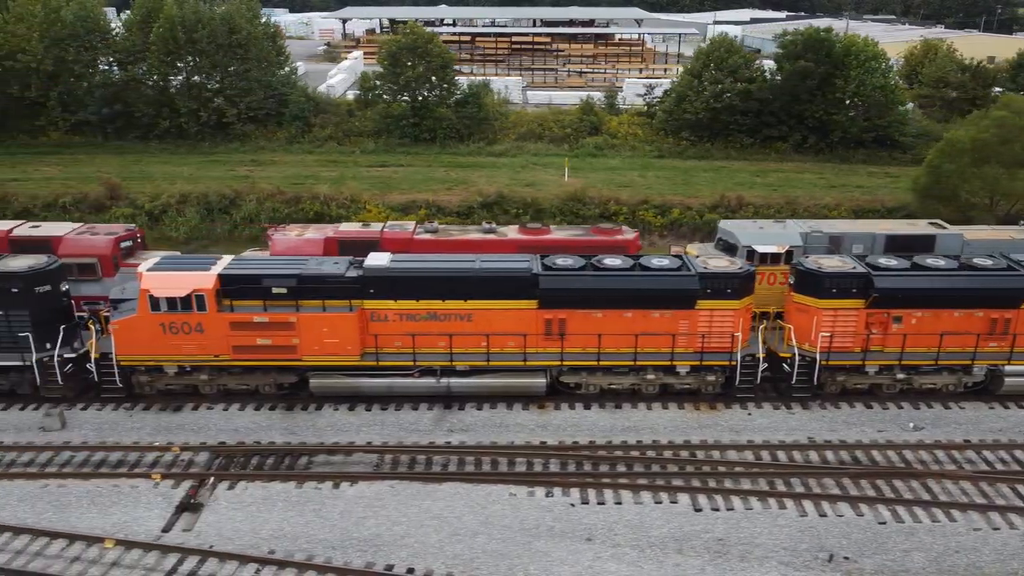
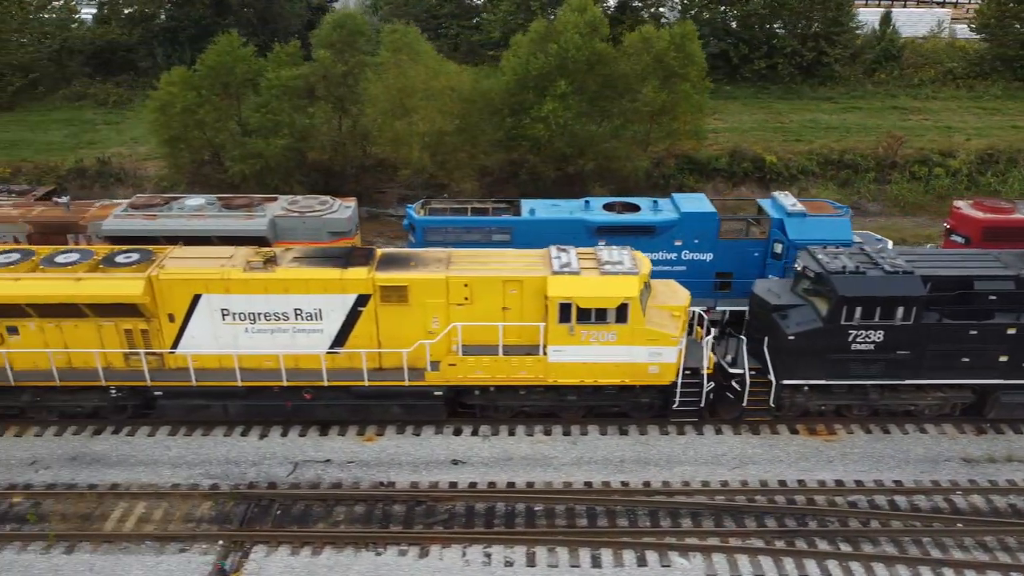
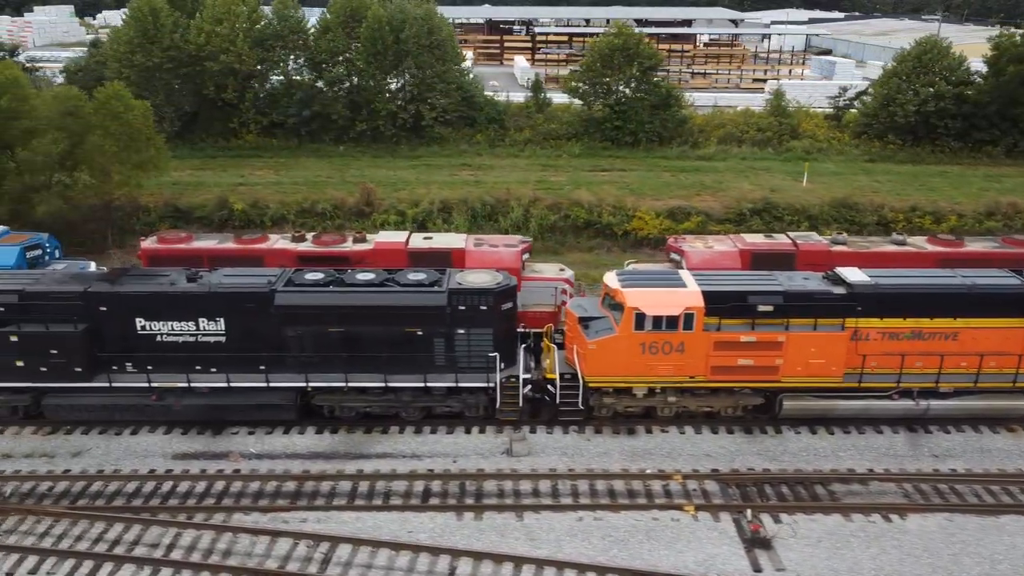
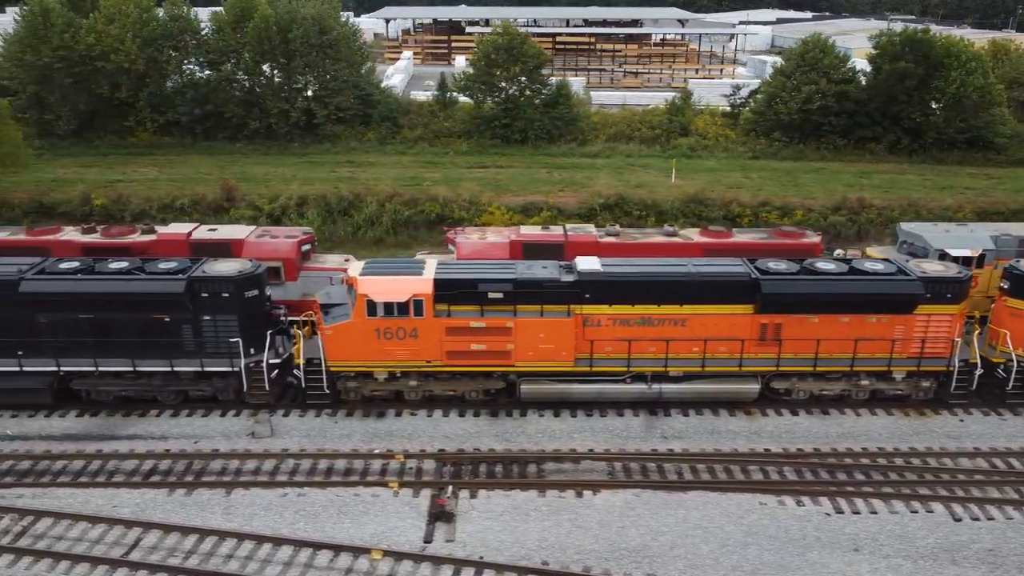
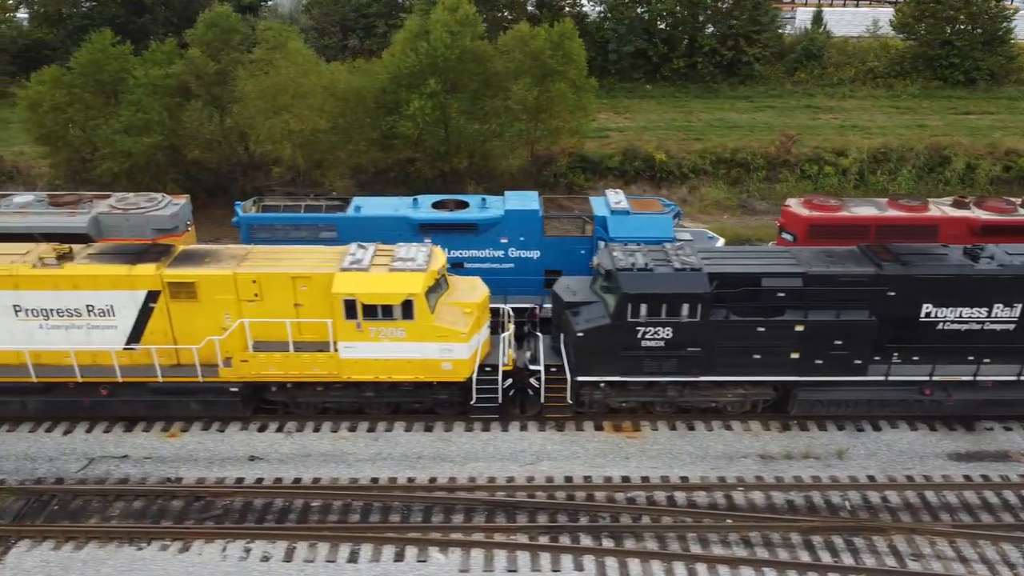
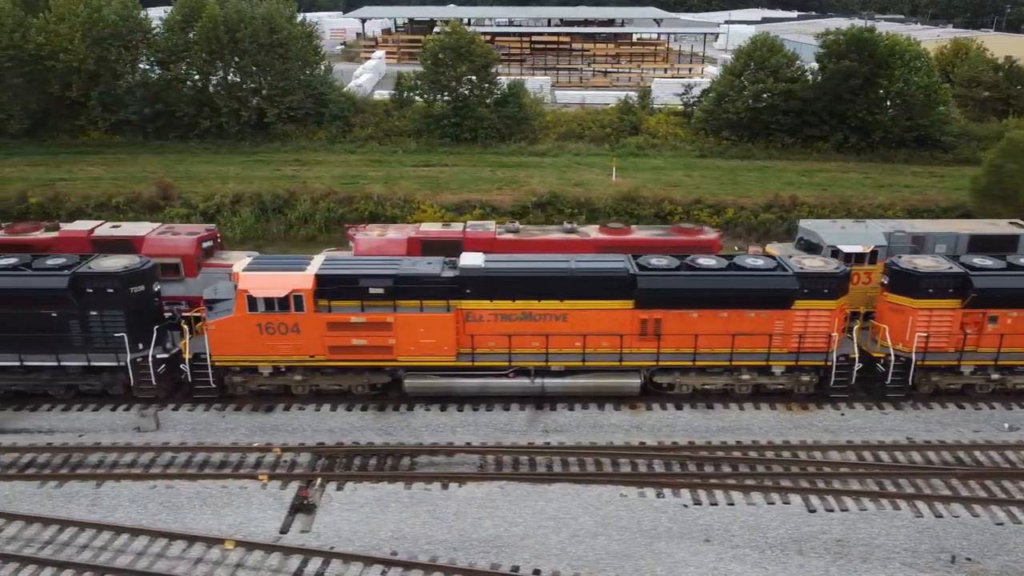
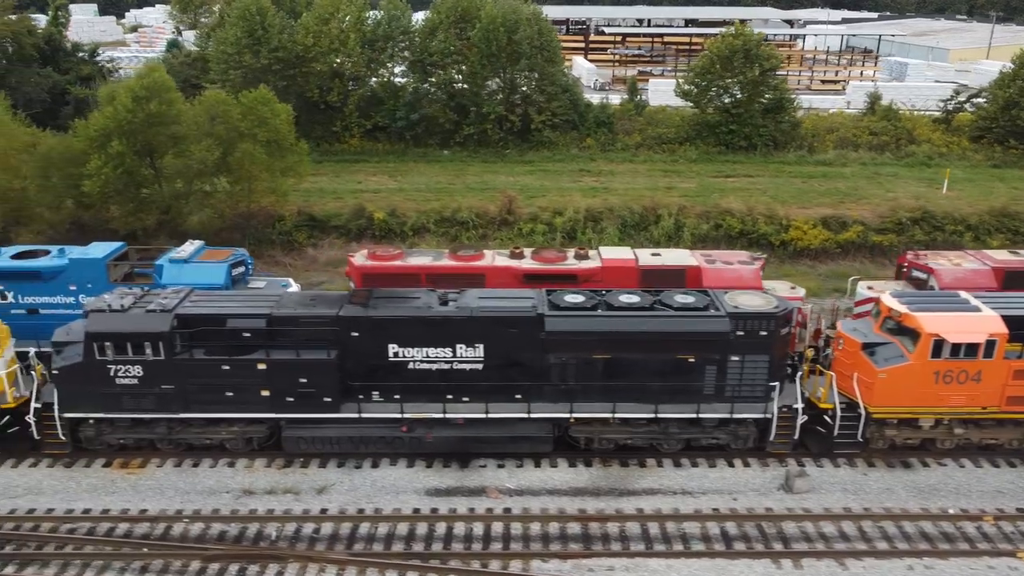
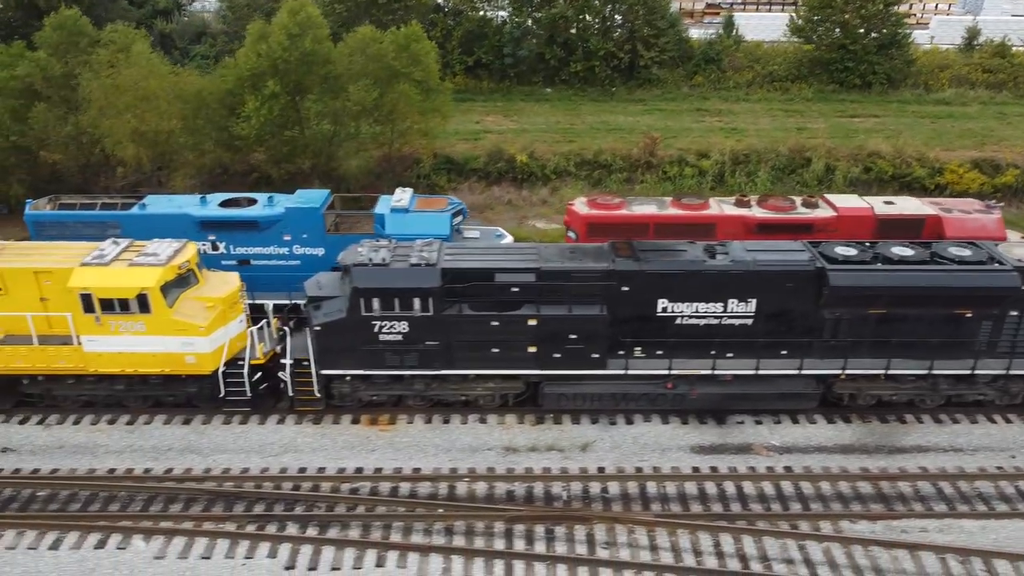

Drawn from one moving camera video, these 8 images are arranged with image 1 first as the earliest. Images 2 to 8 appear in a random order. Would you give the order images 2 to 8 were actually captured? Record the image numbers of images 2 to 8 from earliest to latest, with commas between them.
6, 4, 3, 7, 8, 5, 2
